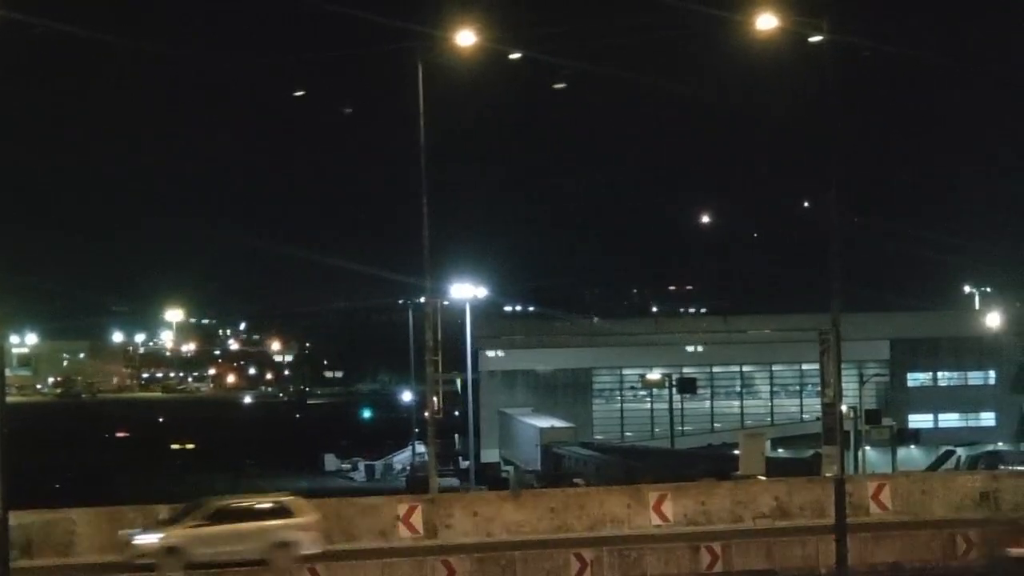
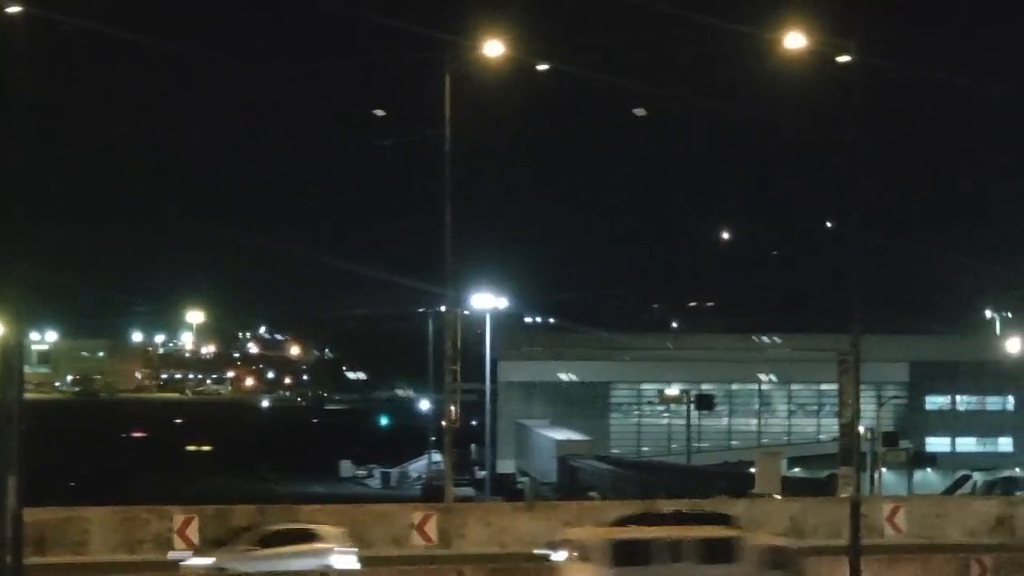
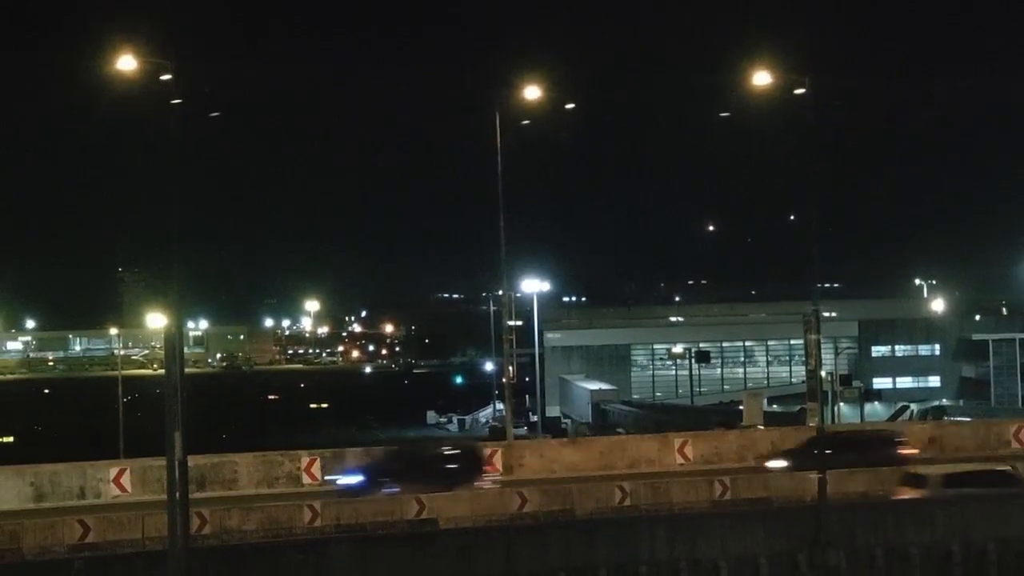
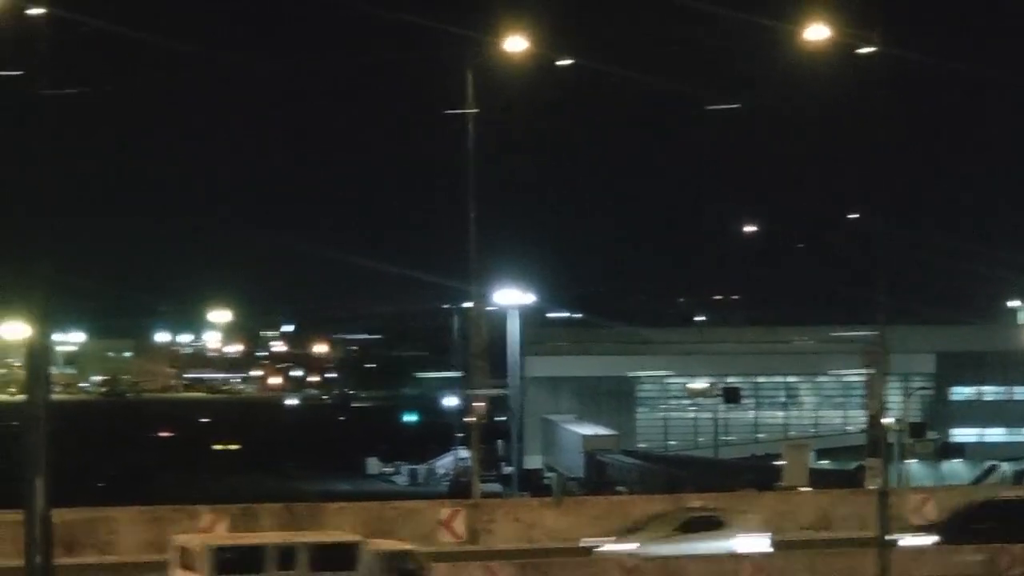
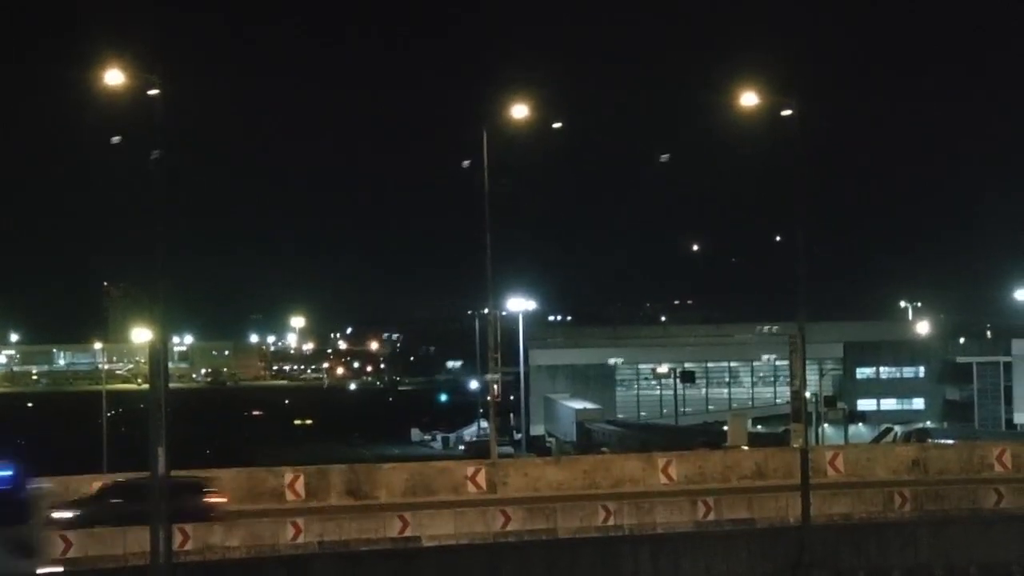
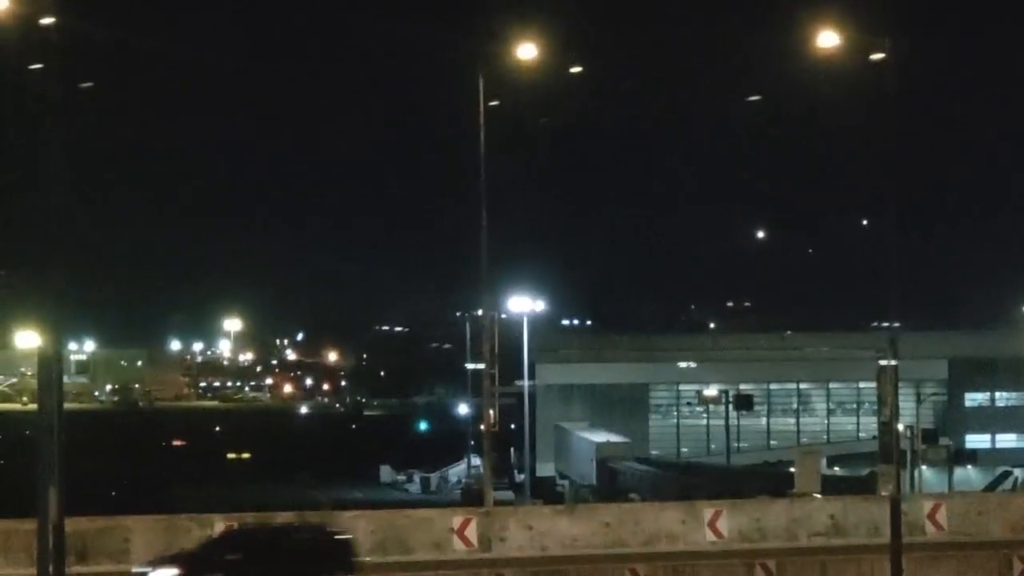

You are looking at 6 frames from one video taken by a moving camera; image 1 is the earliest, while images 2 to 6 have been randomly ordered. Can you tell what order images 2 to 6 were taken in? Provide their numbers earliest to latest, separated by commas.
4, 2, 6, 3, 5
